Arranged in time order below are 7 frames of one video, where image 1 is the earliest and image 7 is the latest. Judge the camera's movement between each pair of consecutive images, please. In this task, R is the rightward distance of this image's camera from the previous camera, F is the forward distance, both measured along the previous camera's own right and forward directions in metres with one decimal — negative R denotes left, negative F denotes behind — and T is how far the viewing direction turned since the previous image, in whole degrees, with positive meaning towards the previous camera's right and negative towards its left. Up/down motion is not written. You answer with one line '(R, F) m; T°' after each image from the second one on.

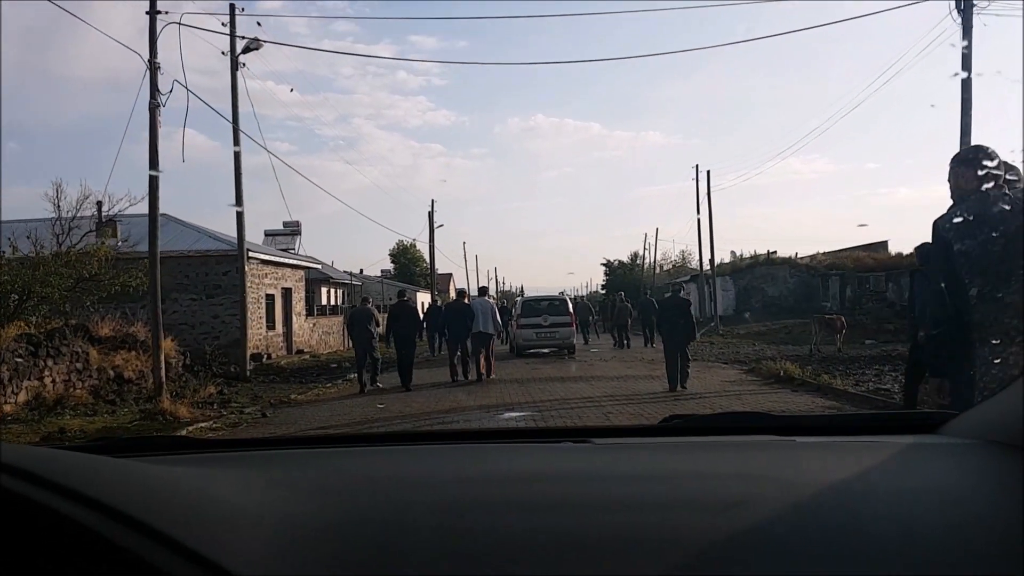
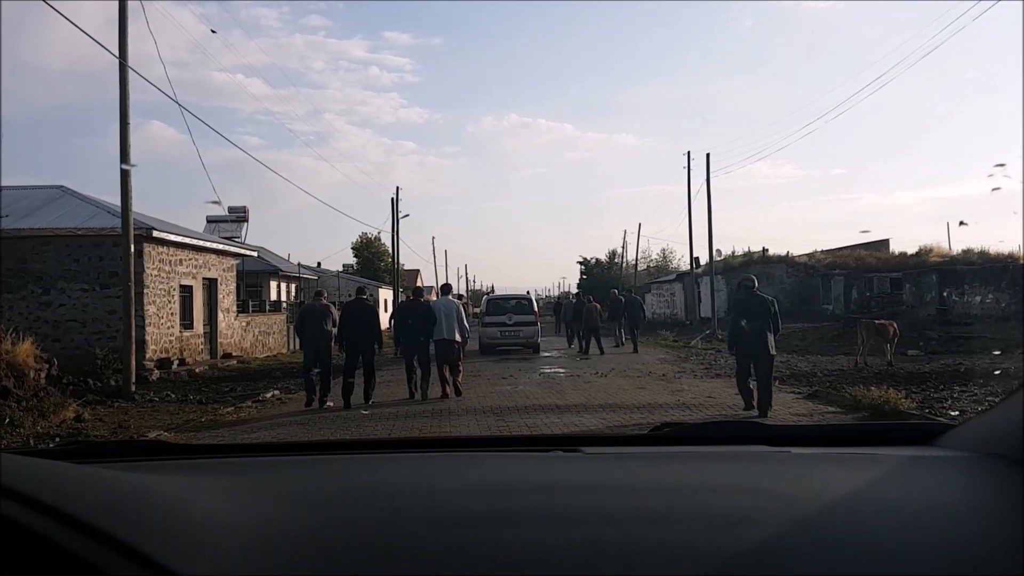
(0.0, +2.4) m; +2°
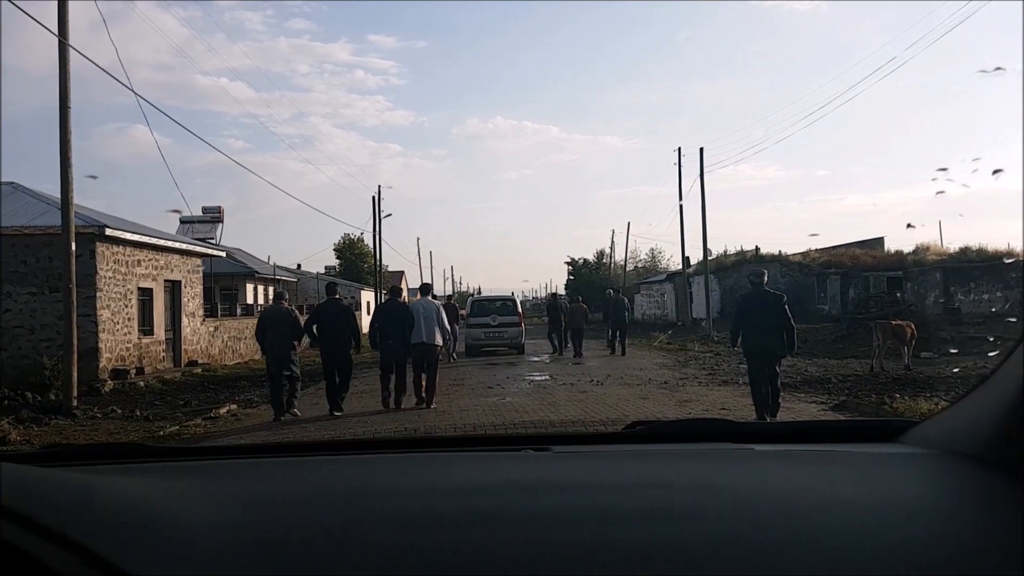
(0.0, +0.8) m; +1°
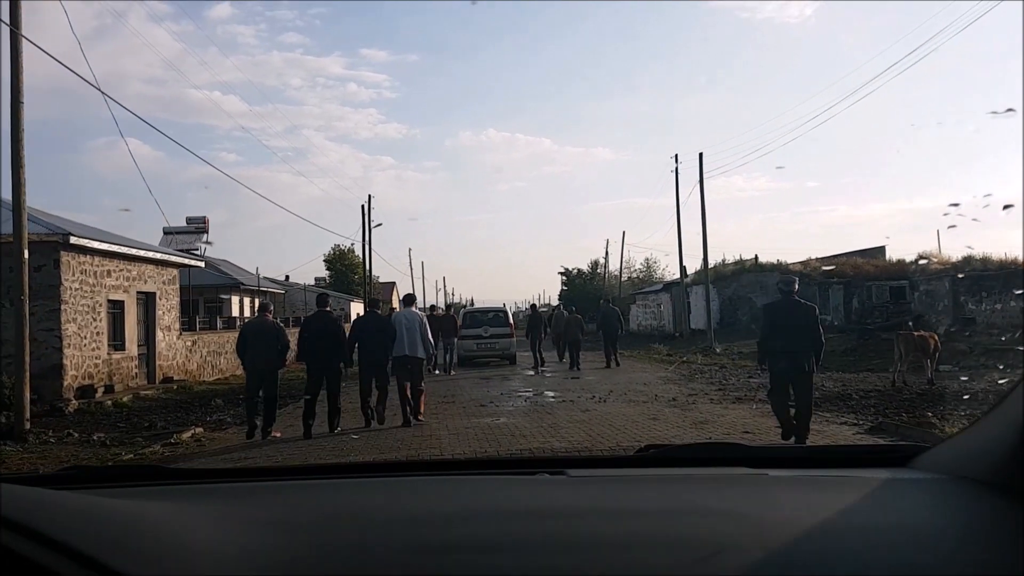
(0.0, +0.6) m; 0°
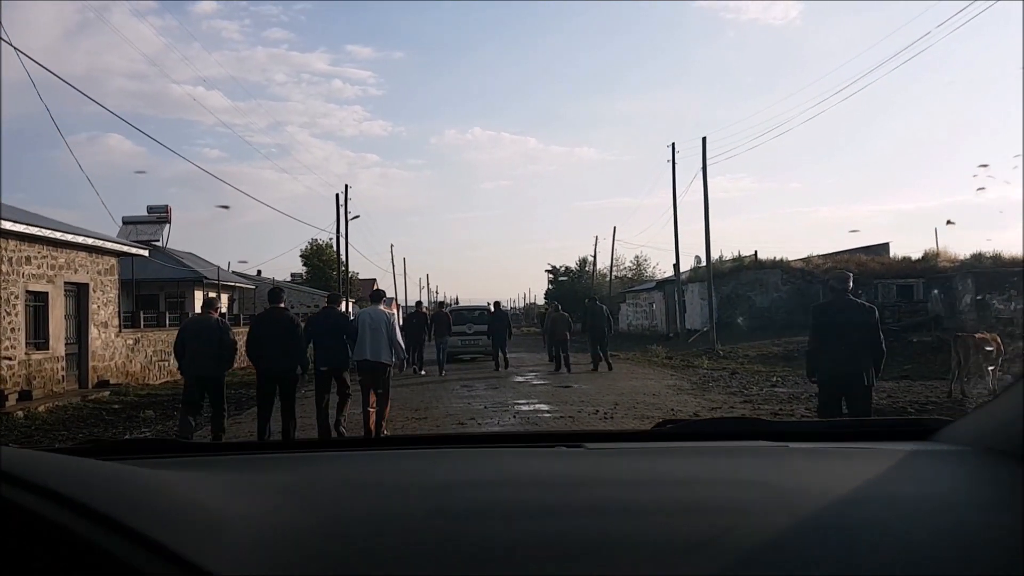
(0.0, +1.3) m; +1°
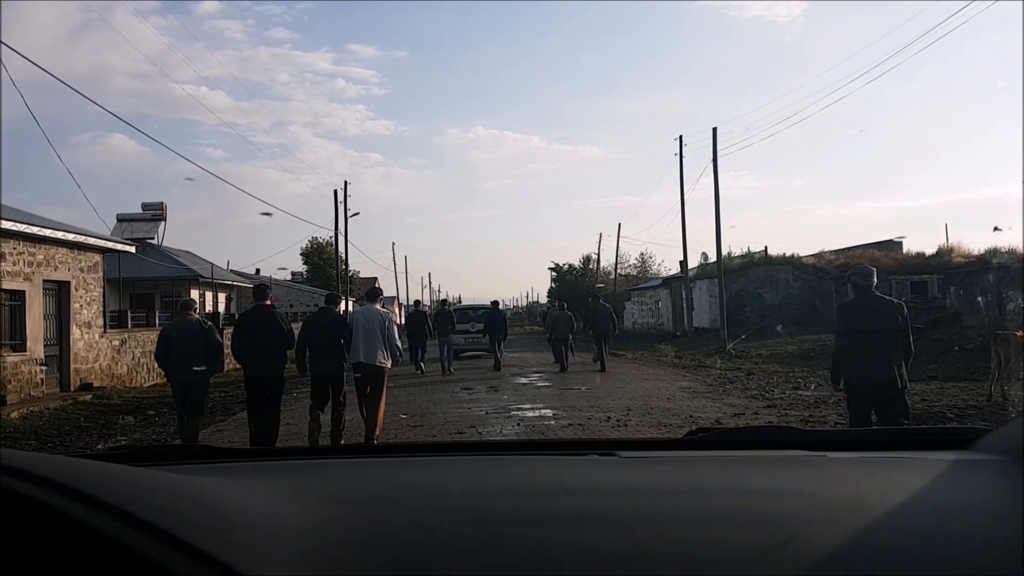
(0.0, +0.5) m; 0°
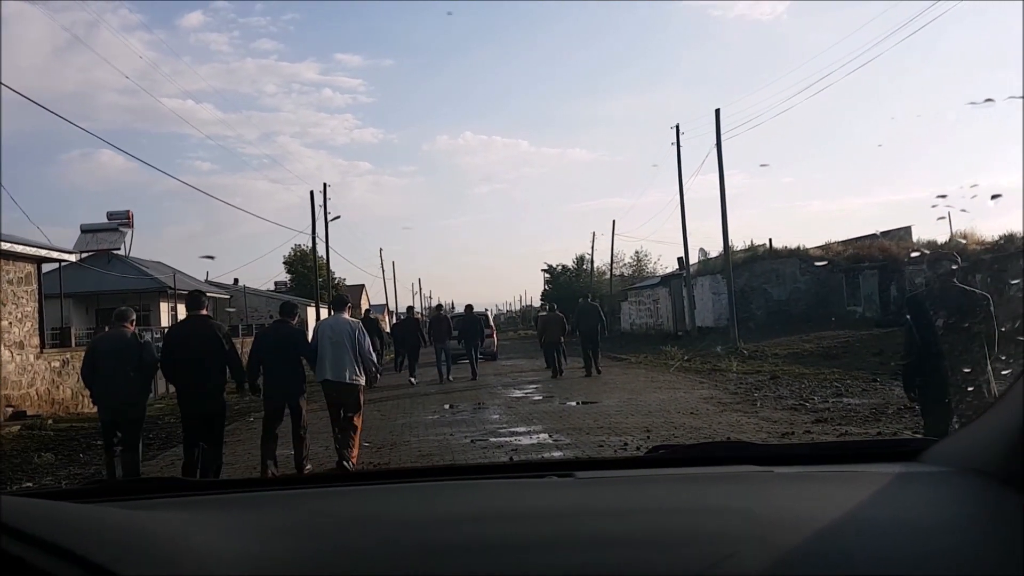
(0.0, +1.1) m; 0°
